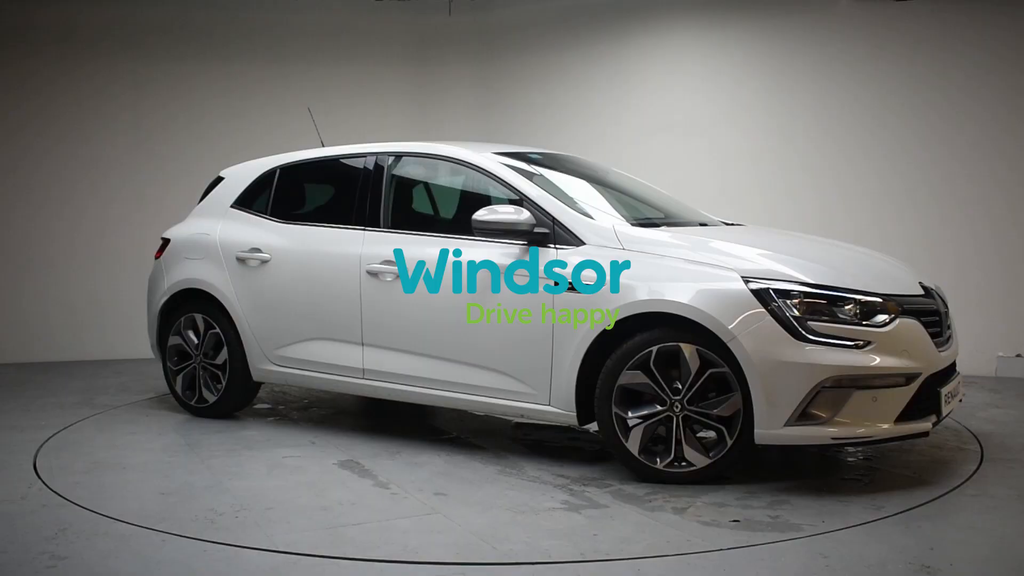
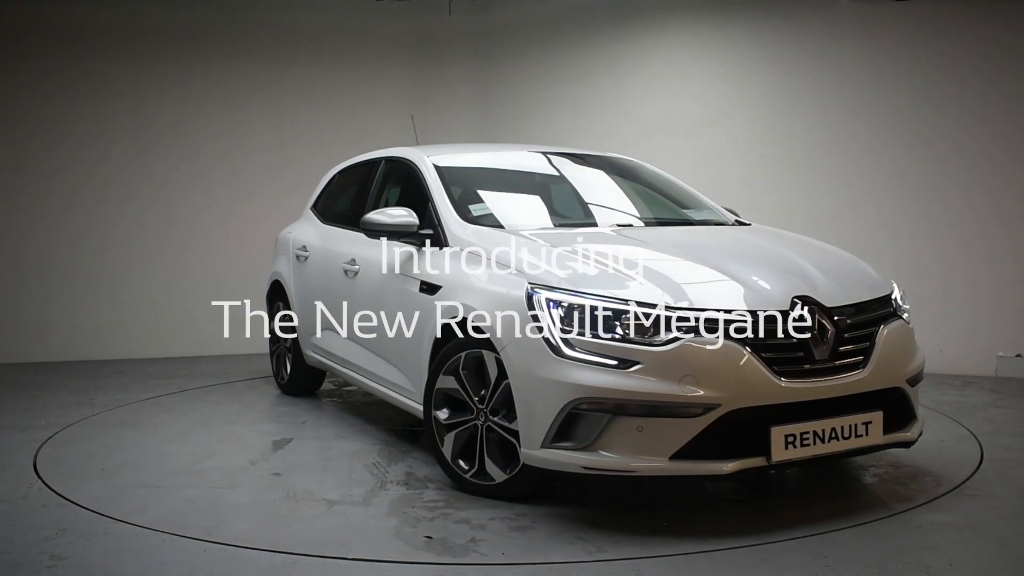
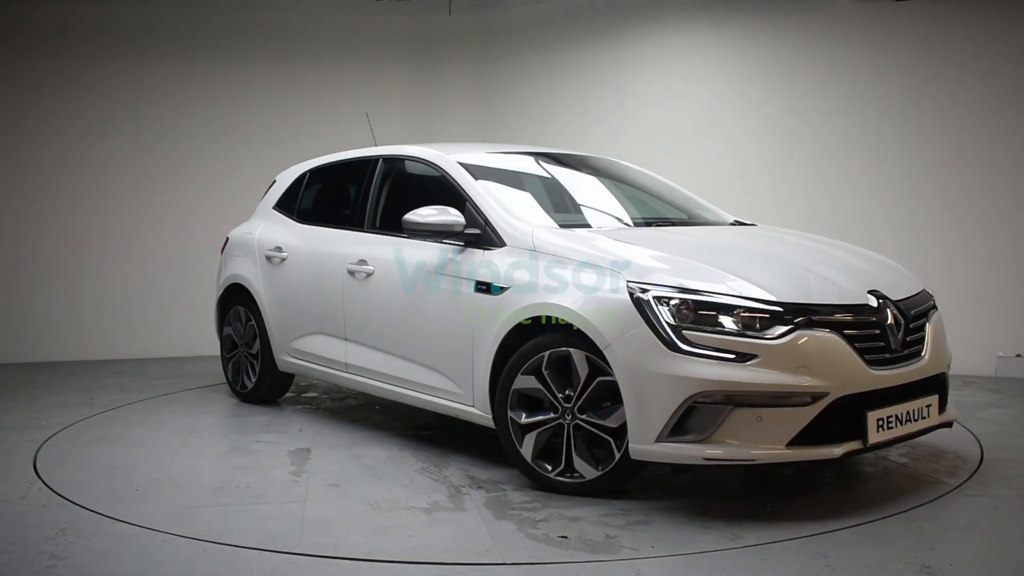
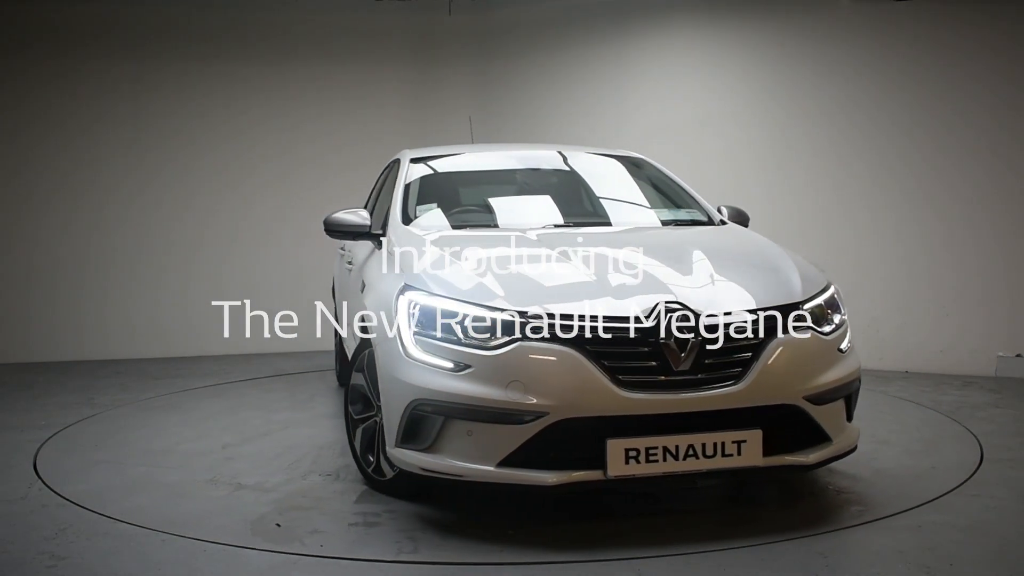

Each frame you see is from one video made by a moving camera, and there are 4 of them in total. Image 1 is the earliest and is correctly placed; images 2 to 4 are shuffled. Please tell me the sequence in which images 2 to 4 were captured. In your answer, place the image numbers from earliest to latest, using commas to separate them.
3, 2, 4
